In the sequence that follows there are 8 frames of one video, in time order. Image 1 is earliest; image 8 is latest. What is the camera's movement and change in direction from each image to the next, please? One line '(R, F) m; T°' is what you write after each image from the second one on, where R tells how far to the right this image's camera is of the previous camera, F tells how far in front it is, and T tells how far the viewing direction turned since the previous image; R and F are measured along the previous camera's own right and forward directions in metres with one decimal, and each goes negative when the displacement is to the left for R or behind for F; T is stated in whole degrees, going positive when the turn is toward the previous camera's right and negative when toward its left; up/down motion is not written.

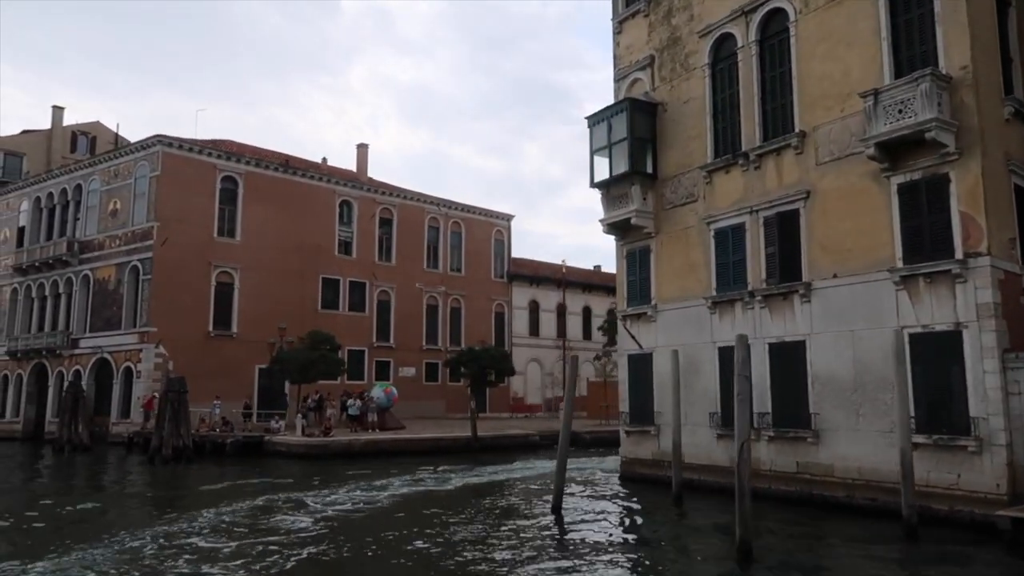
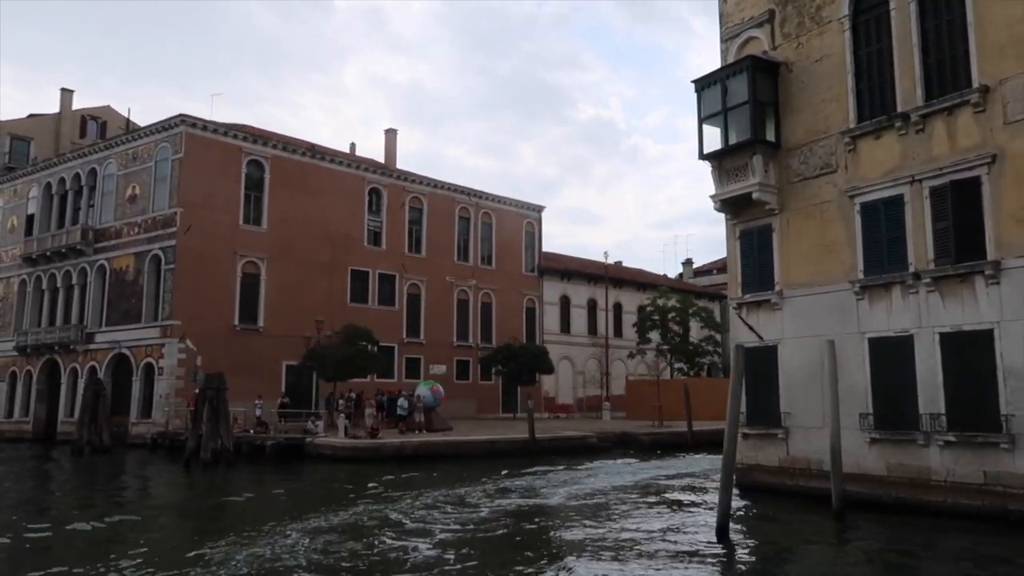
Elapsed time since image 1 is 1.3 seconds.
(-2.4, +2.3) m; +1°
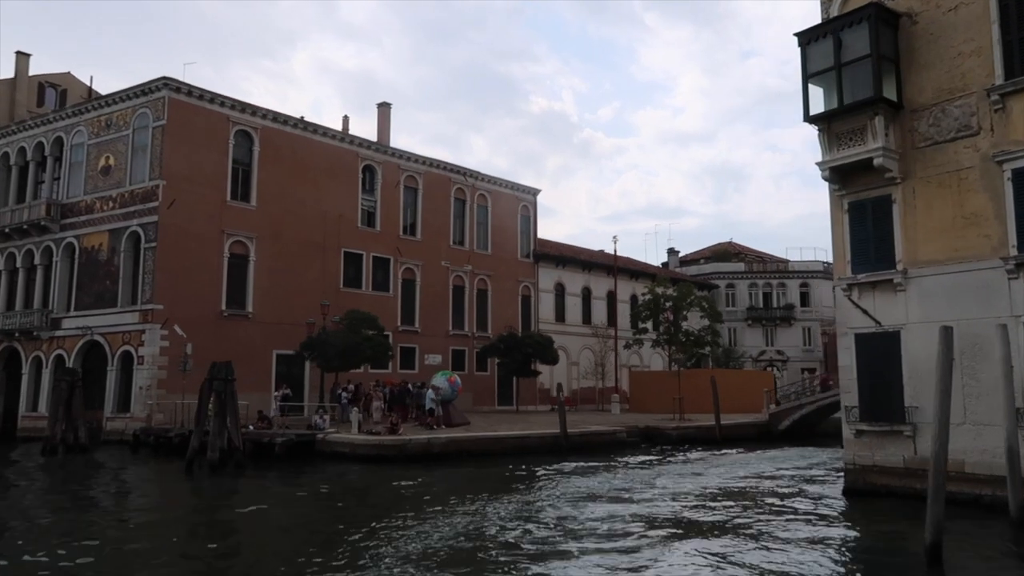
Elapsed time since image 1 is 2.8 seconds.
(-2.6, +2.3) m; +4°
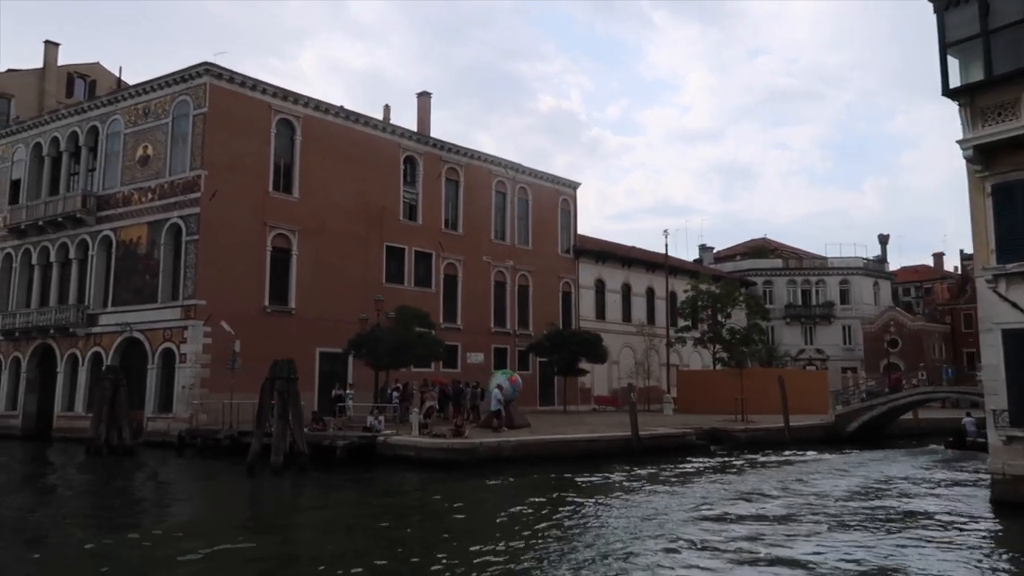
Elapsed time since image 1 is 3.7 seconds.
(-1.8, +1.4) m; -1°
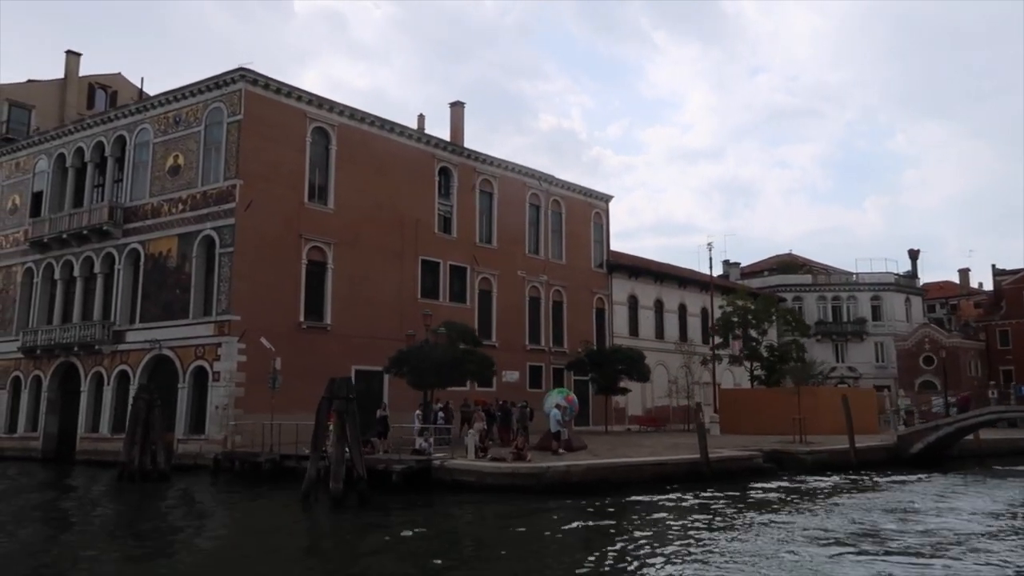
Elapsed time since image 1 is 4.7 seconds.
(-1.7, +1.3) m; 0°
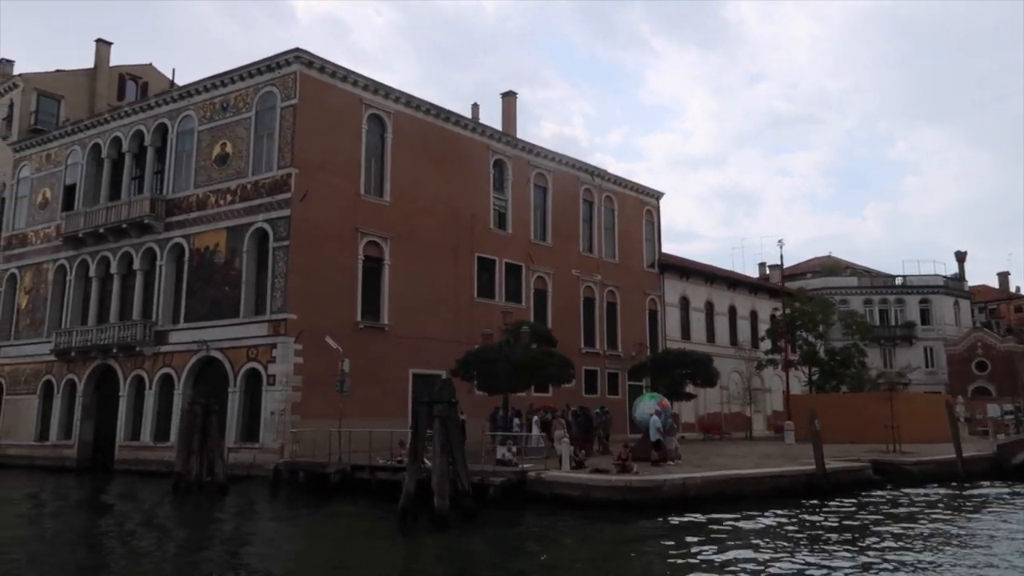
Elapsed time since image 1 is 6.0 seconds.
(-2.5, +2.0) m; 0°
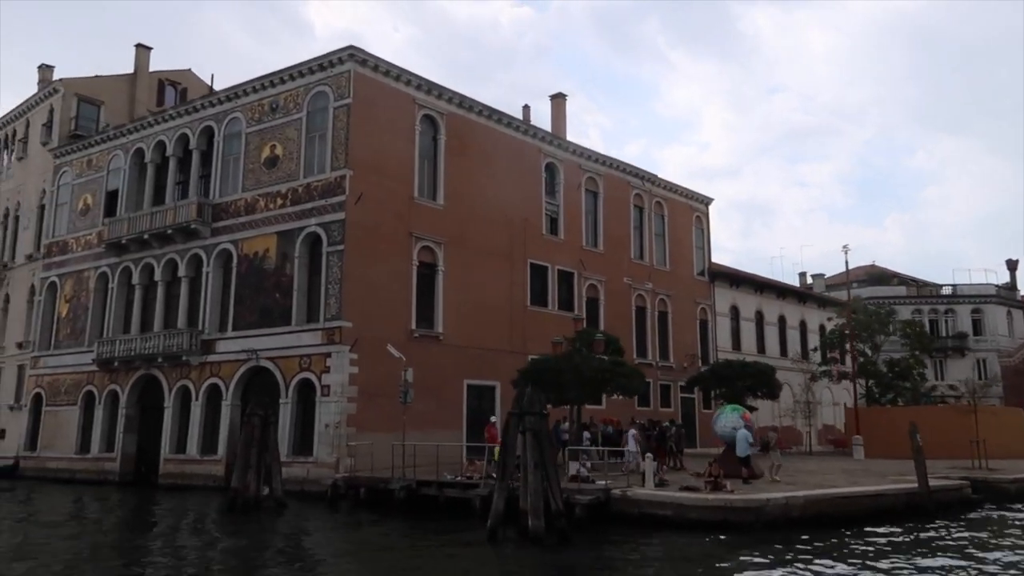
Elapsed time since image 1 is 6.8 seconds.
(-1.5, +1.2) m; -1°
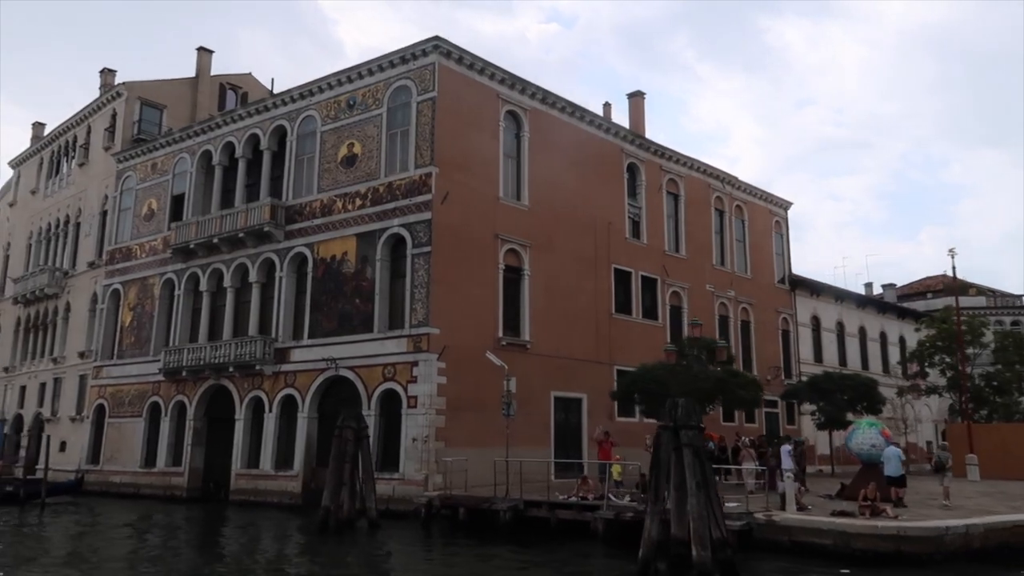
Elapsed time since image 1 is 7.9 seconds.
(-2.0, +1.6) m; -2°
